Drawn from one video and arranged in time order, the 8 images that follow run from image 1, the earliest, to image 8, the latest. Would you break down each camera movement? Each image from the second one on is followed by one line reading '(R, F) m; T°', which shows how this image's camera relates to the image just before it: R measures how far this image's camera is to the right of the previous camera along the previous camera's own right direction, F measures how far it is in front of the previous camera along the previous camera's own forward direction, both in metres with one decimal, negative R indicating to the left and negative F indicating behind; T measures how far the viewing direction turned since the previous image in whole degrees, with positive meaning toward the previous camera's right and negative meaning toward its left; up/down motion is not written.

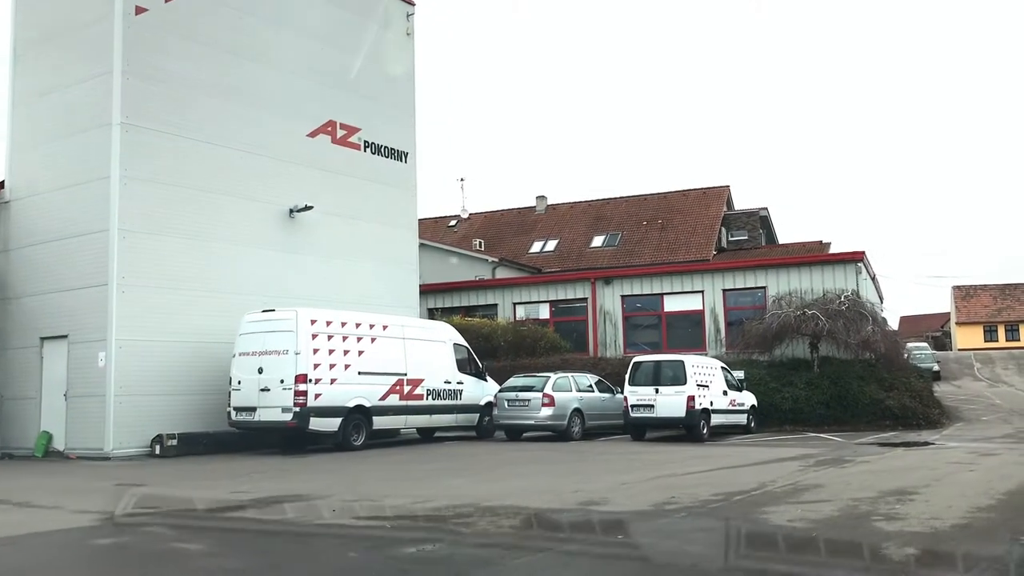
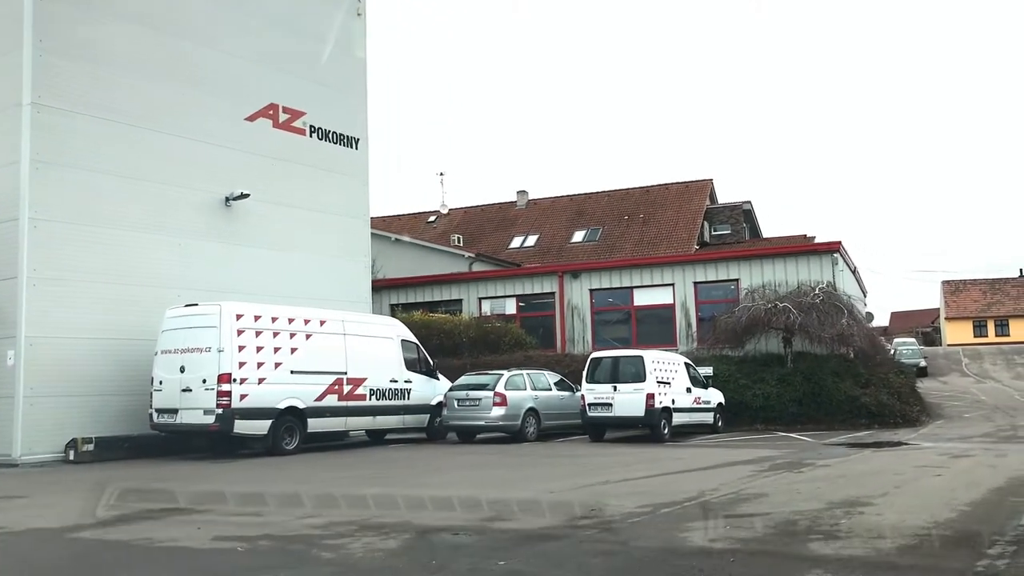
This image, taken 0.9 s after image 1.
(+0.9, +1.2) m; 0°
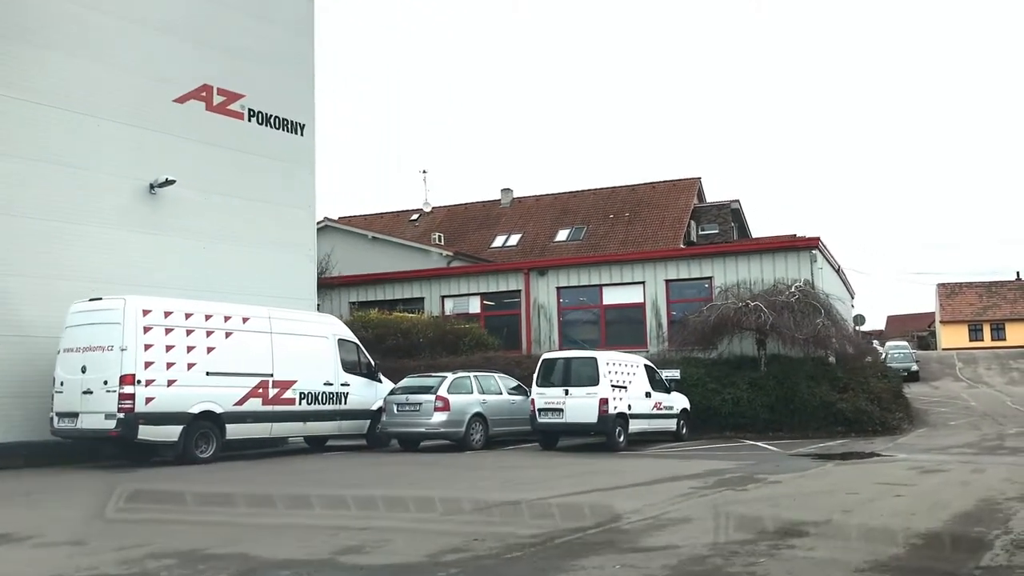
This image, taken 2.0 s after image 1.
(+1.0, +1.4) m; 0°
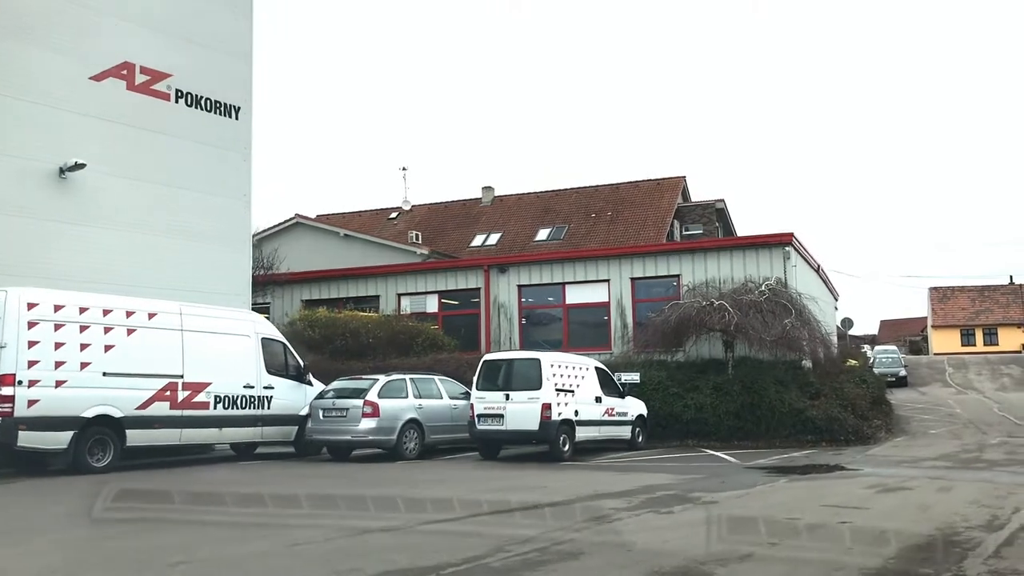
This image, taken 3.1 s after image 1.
(+1.0, +1.4) m; 0°
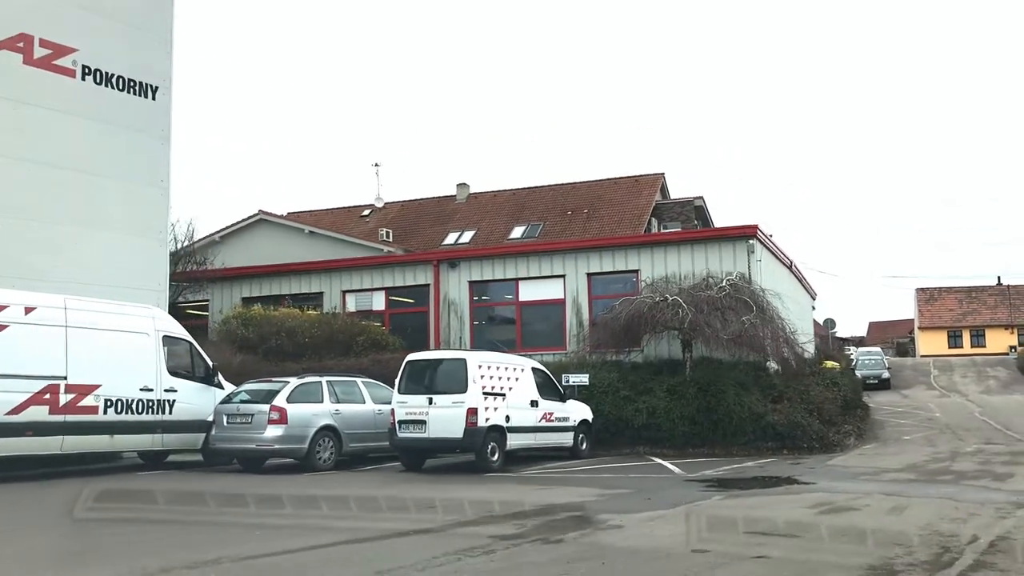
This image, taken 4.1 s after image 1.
(+1.1, +1.5) m; 0°
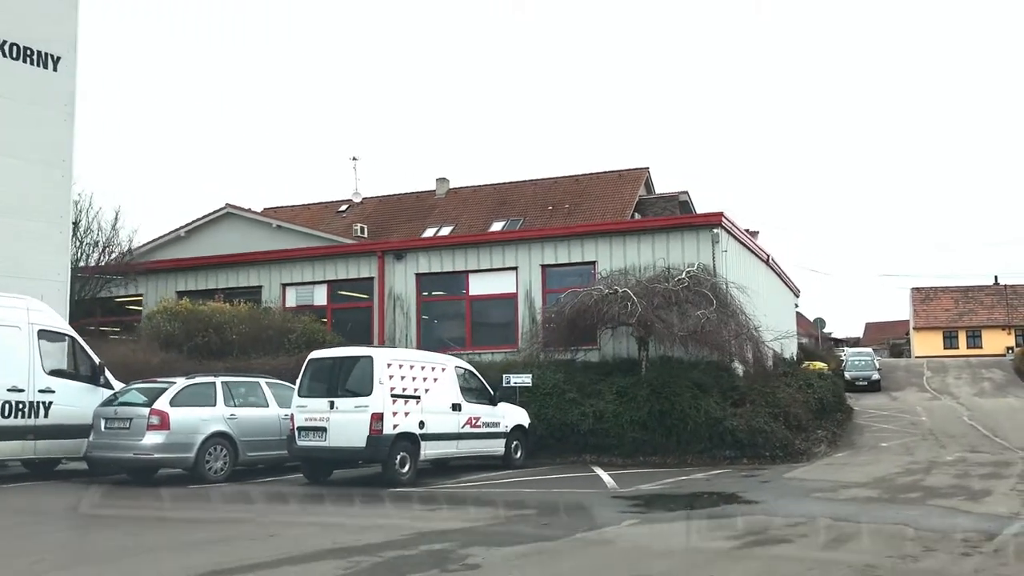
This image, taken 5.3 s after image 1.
(+1.2, +1.7) m; 0°
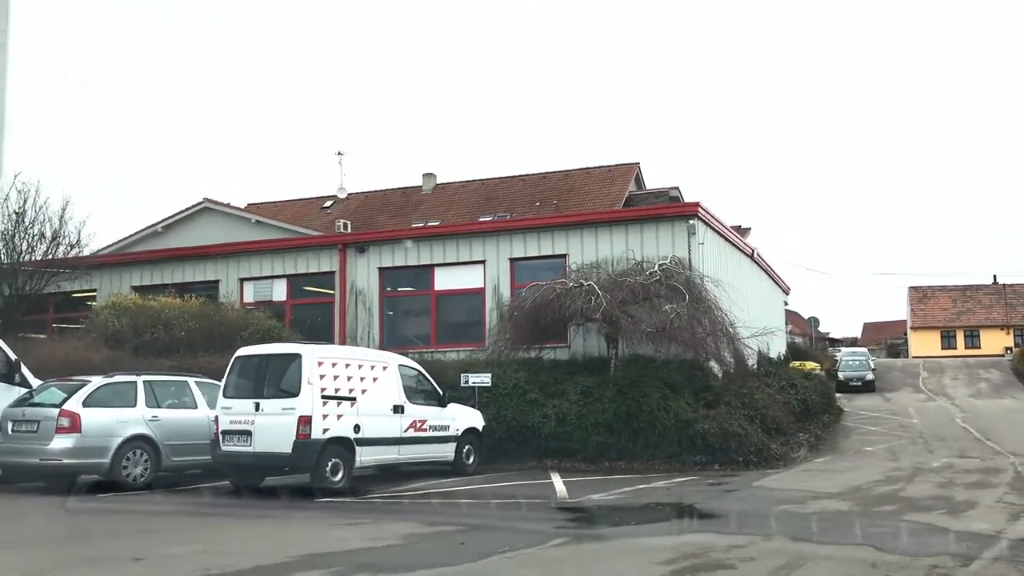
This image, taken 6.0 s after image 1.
(+0.7, +1.1) m; 0°
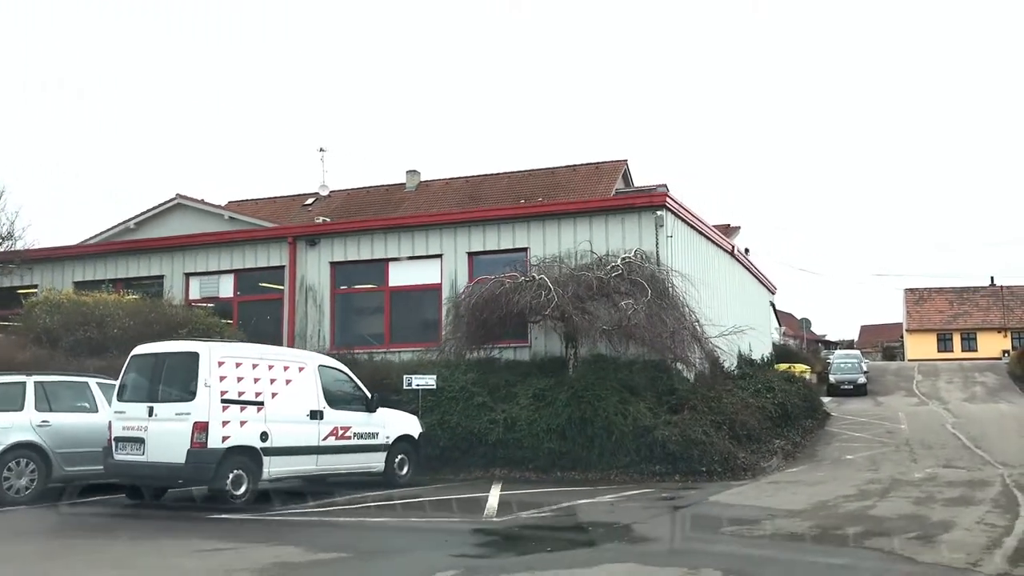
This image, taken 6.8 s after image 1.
(+0.8, +1.2) m; 0°
